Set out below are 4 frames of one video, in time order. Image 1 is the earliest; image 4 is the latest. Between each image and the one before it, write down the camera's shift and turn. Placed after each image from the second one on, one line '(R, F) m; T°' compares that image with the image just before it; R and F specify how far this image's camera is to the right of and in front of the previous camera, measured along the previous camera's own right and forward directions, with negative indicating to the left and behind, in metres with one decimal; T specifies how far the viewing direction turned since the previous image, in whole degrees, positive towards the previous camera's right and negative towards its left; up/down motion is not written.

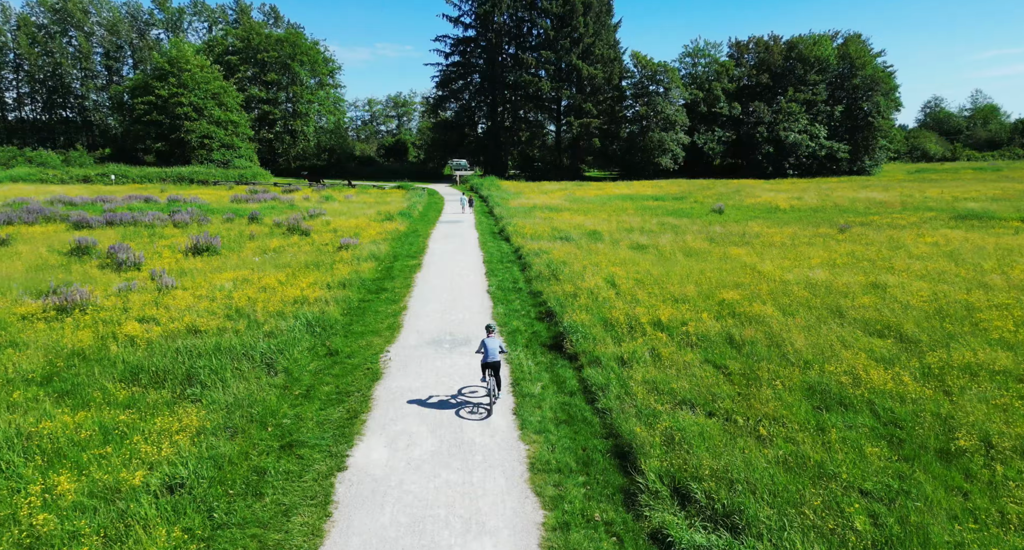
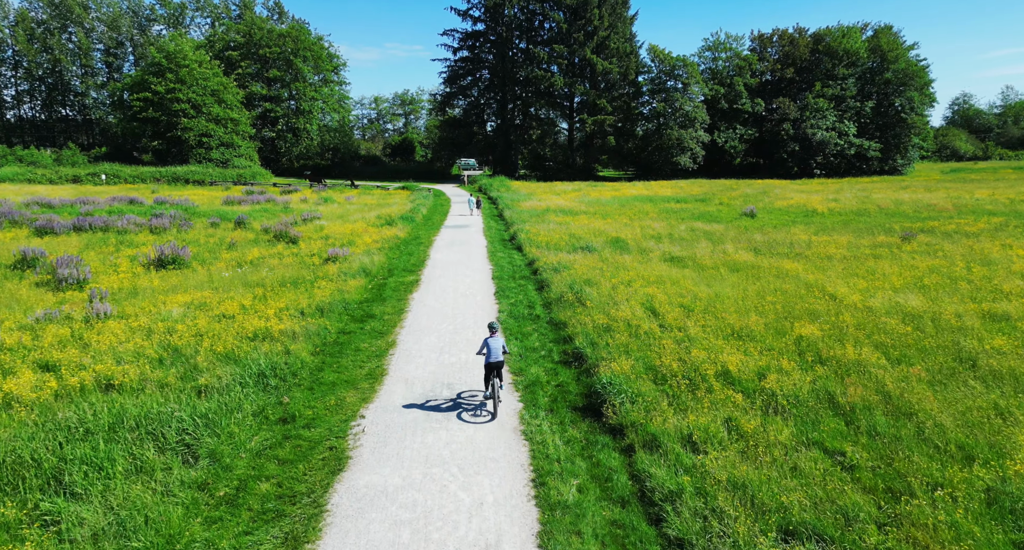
(-0.2, +3.6) m; -1°
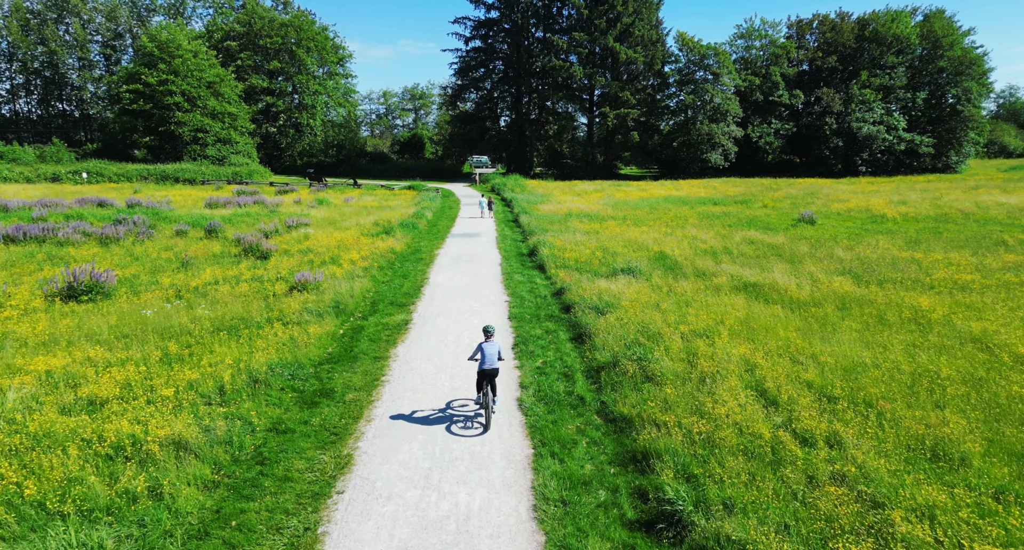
(-0.3, +5.5) m; -1°
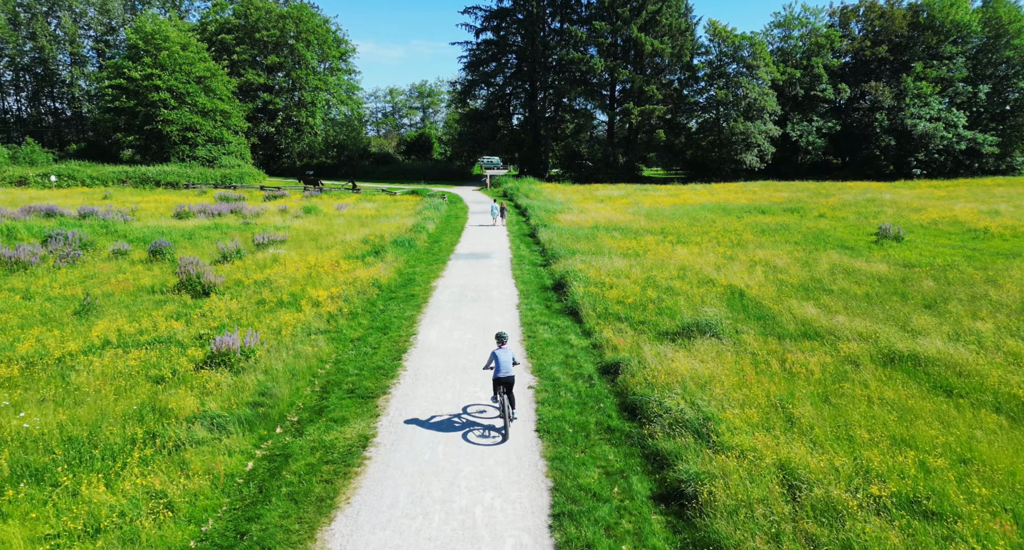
(-0.3, +6.1) m; -1°
